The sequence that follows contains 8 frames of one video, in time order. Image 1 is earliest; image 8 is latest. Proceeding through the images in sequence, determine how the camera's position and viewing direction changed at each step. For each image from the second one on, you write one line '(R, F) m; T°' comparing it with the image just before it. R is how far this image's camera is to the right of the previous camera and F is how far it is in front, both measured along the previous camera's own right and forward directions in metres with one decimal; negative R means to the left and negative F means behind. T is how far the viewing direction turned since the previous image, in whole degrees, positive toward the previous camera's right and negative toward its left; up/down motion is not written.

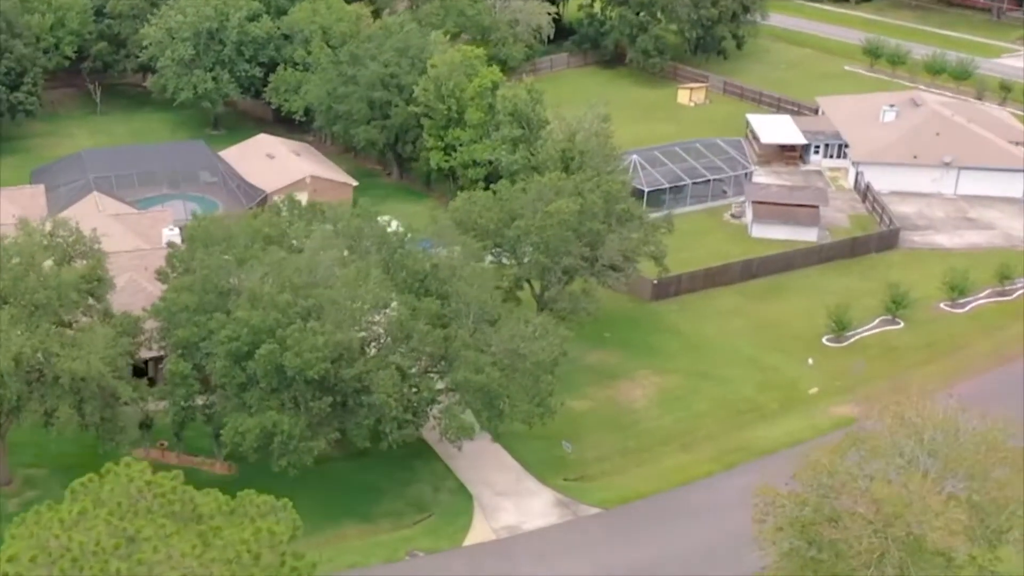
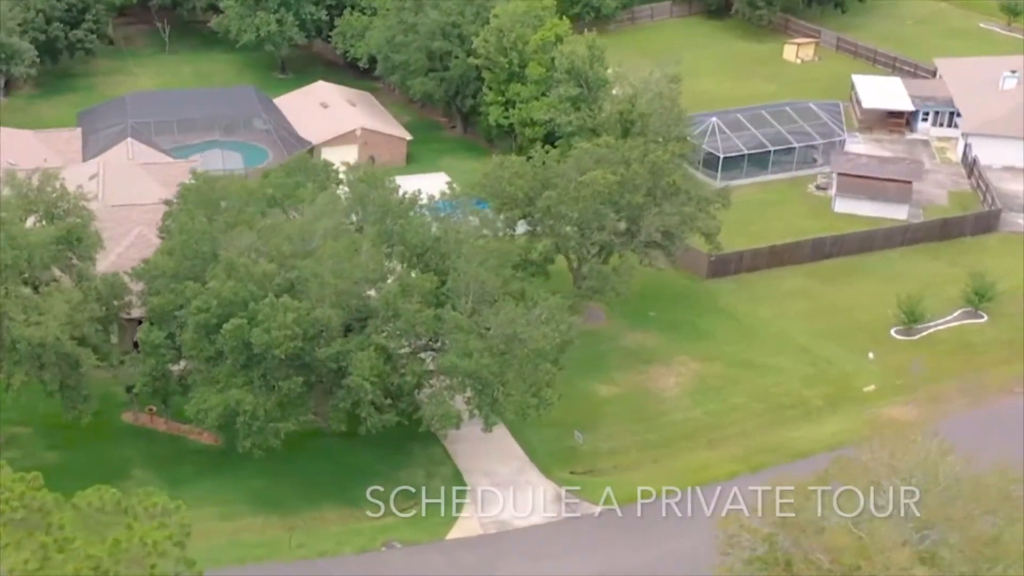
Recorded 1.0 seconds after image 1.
(+4.4, +3.0) m; -7°
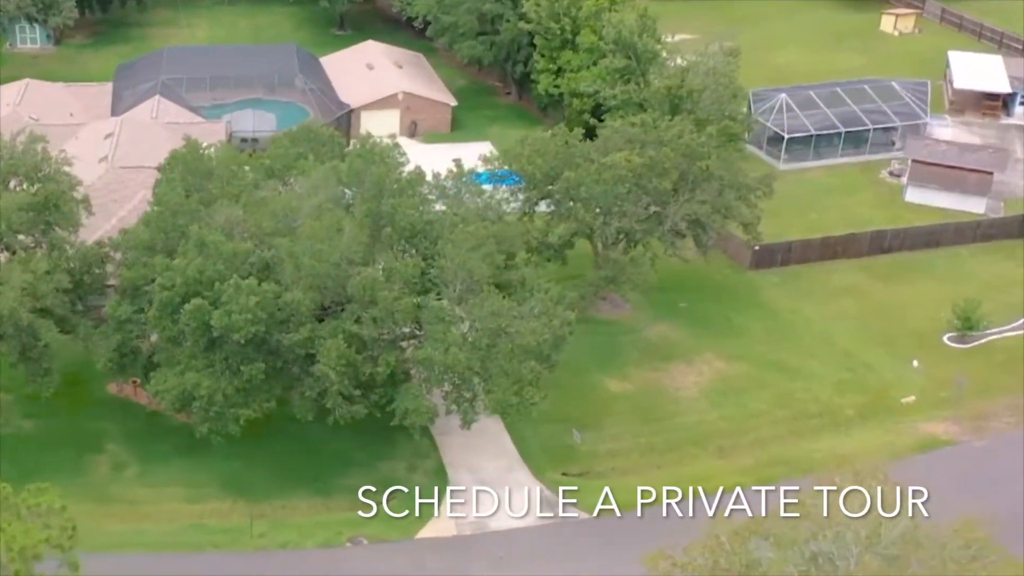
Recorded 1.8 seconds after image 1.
(+3.9, +2.4) m; -6°
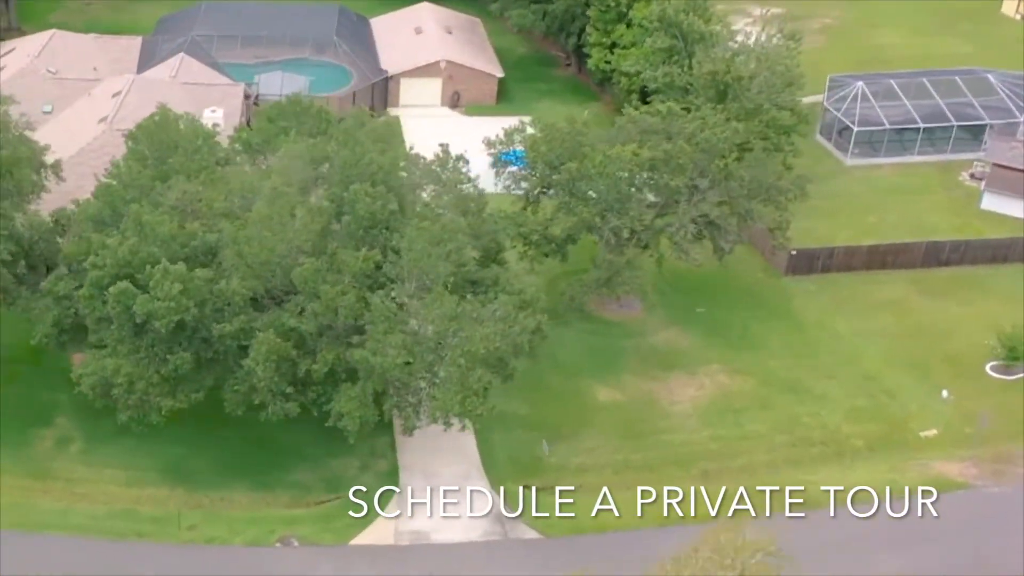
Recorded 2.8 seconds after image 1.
(+5.3, +2.7) m; -7°
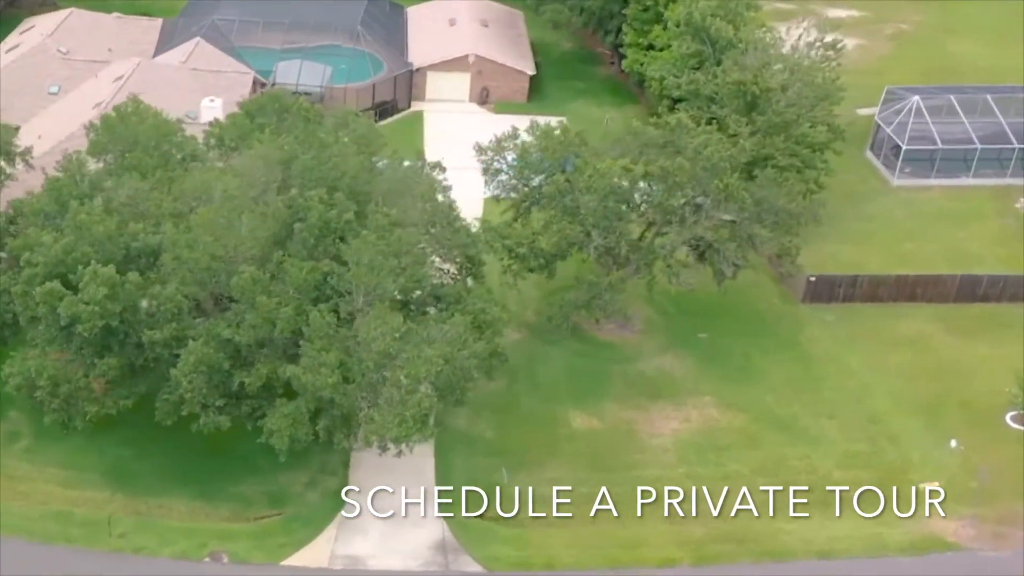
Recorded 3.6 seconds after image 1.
(+4.2, +2.1) m; -6°
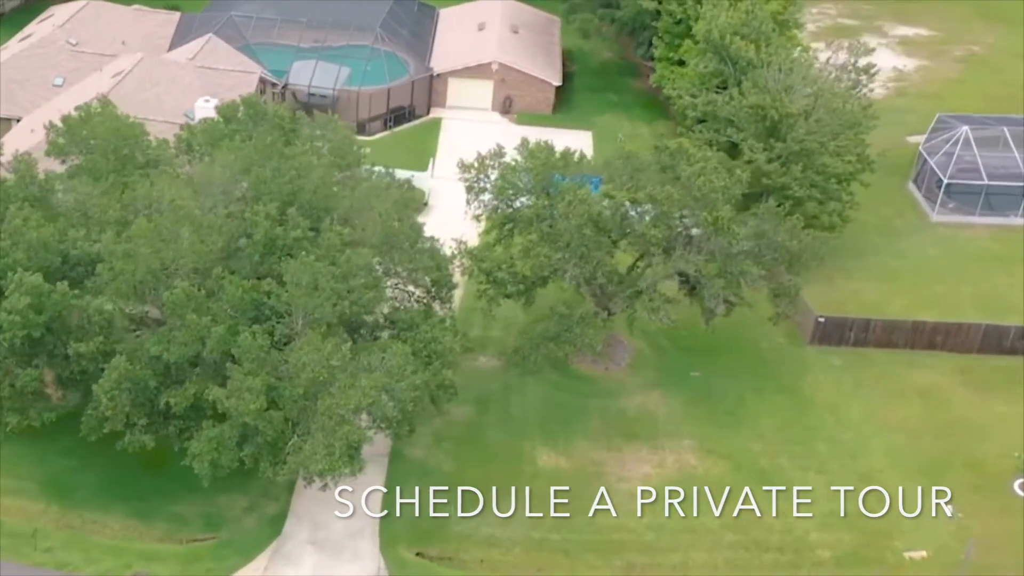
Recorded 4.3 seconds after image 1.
(+3.9, +2.0) m; -5°
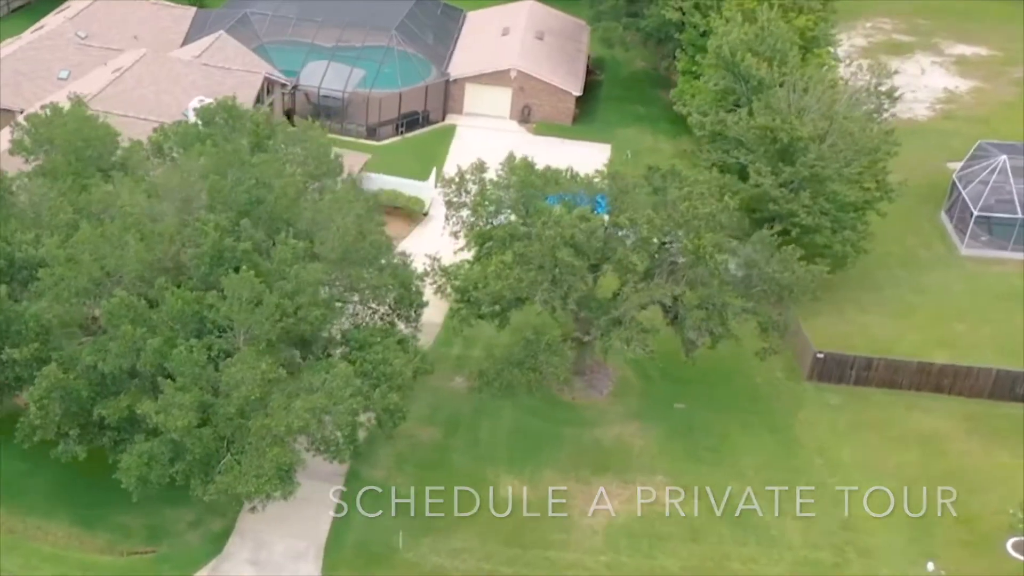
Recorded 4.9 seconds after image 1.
(+3.4, +1.4) m; -5°
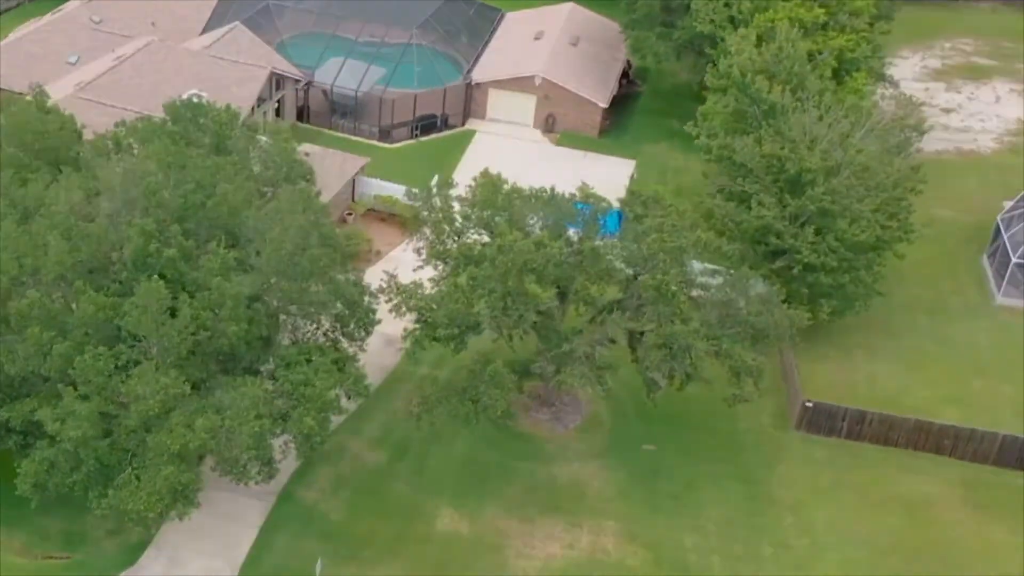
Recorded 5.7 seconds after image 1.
(+4.7, +2.1) m; -6°
